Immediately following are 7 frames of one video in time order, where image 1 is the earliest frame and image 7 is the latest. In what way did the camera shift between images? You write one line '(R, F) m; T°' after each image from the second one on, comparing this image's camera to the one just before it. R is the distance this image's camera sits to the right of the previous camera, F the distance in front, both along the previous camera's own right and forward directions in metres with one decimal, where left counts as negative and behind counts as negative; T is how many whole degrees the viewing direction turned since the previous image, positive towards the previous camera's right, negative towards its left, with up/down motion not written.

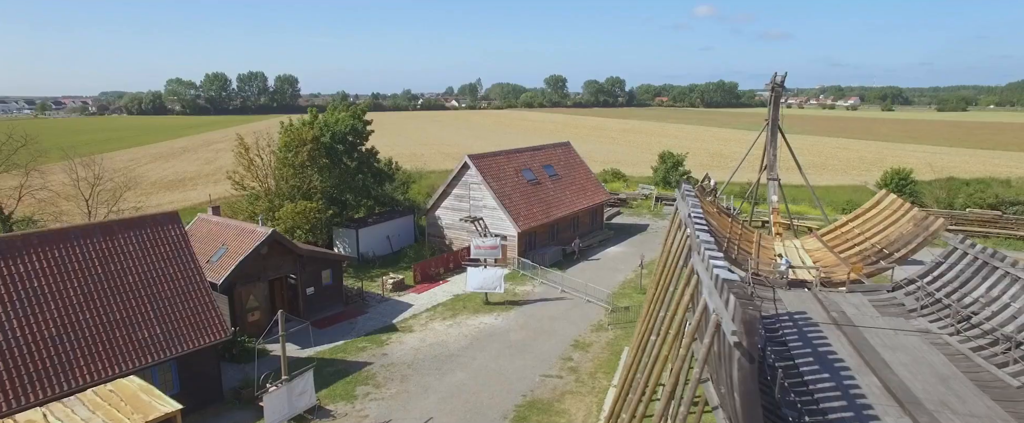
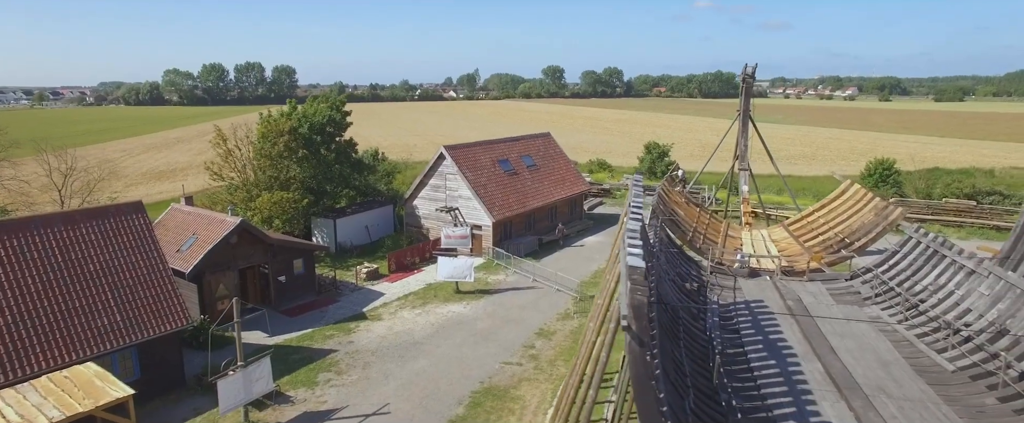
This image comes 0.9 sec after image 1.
(+0.9, -0.2) m; 0°
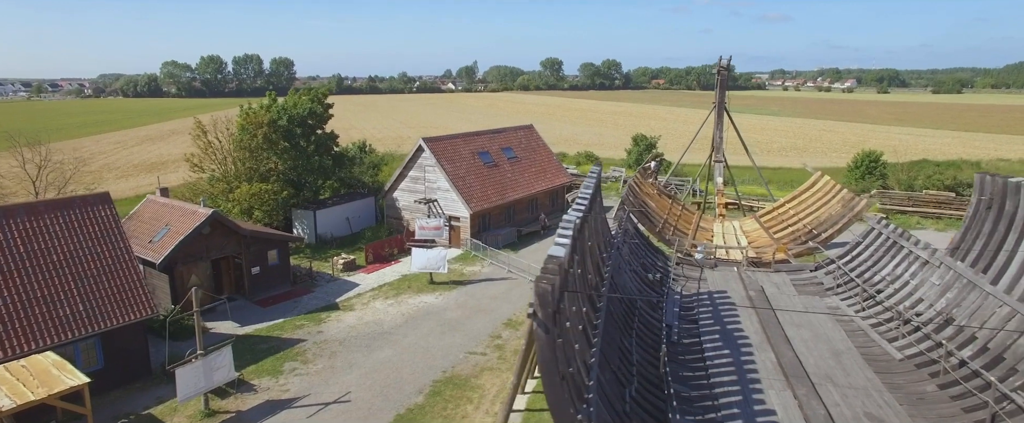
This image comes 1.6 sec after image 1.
(+0.8, -0.1) m; 0°
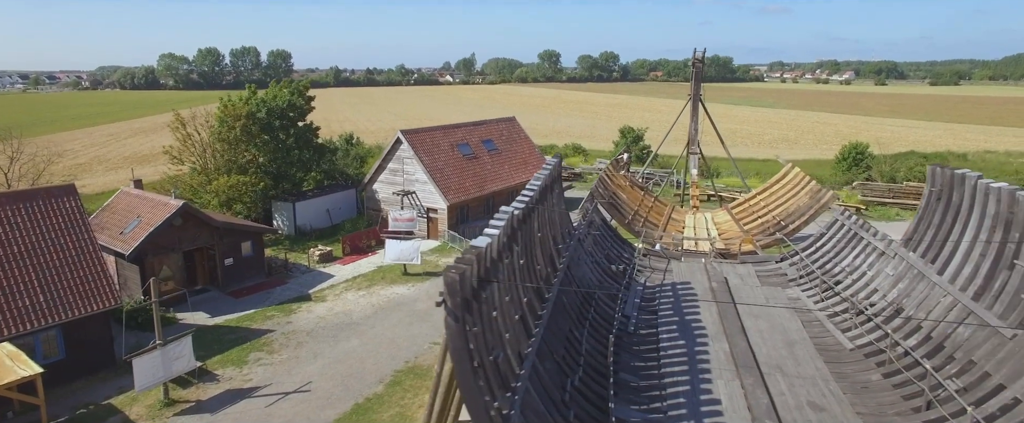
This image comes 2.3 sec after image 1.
(+0.8, -0.1) m; 0°
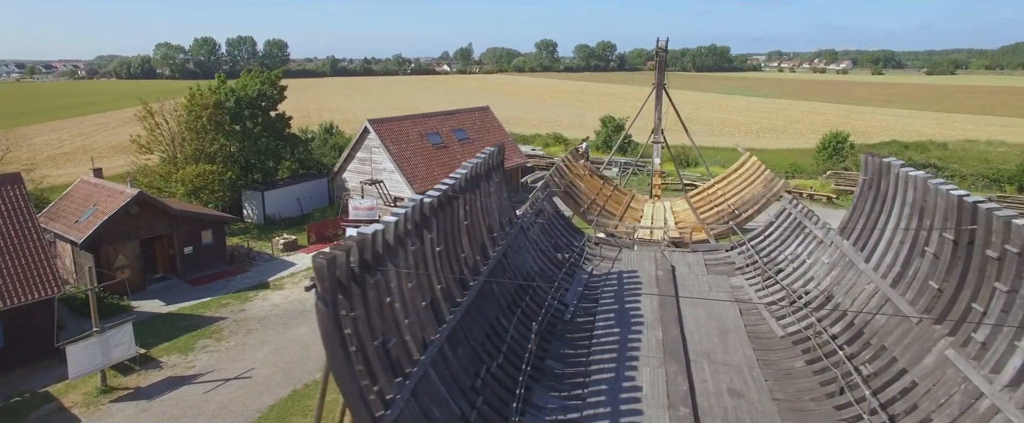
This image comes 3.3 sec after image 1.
(+1.2, 0.0) m; 0°
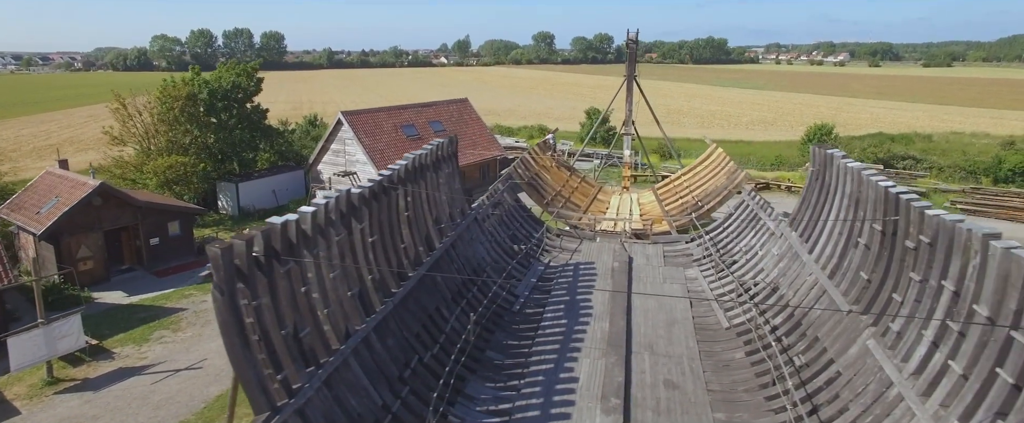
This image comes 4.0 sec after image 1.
(+0.9, 0.0) m; 0°
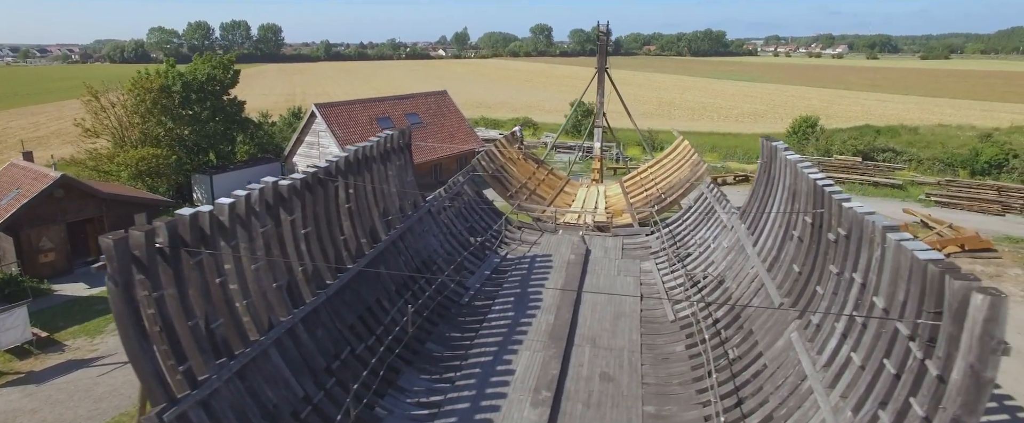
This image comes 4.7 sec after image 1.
(+1.0, +0.1) m; 0°
